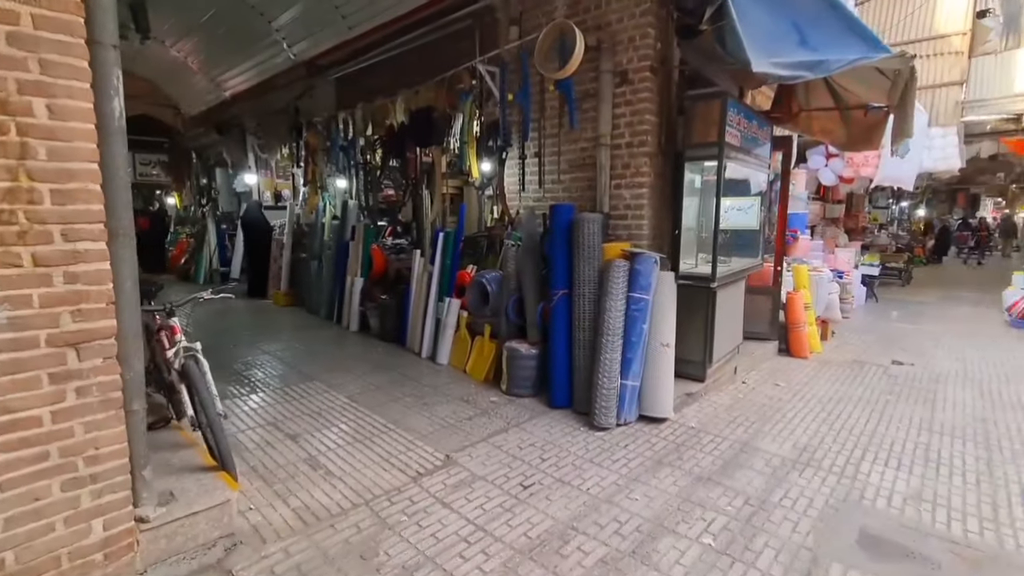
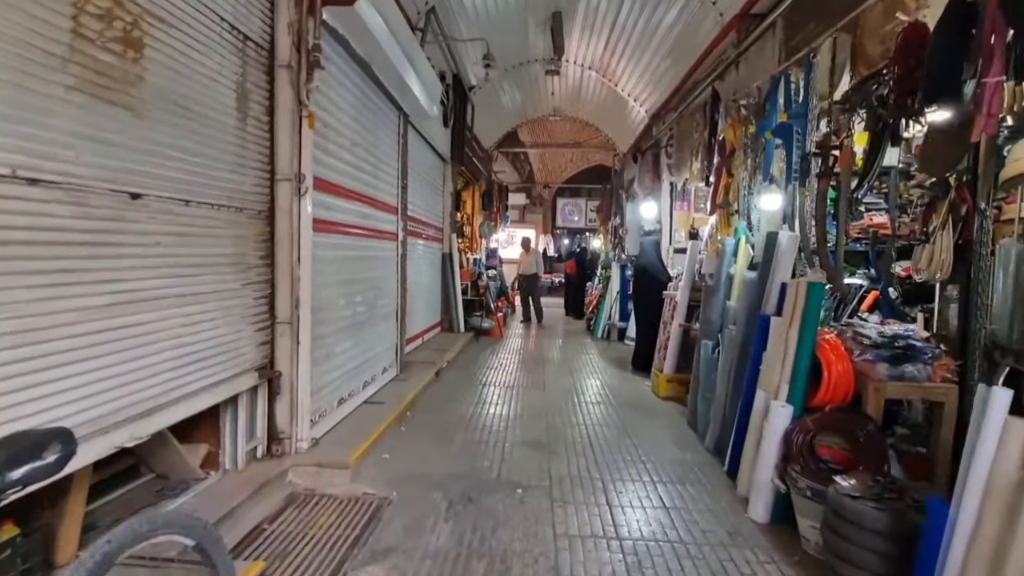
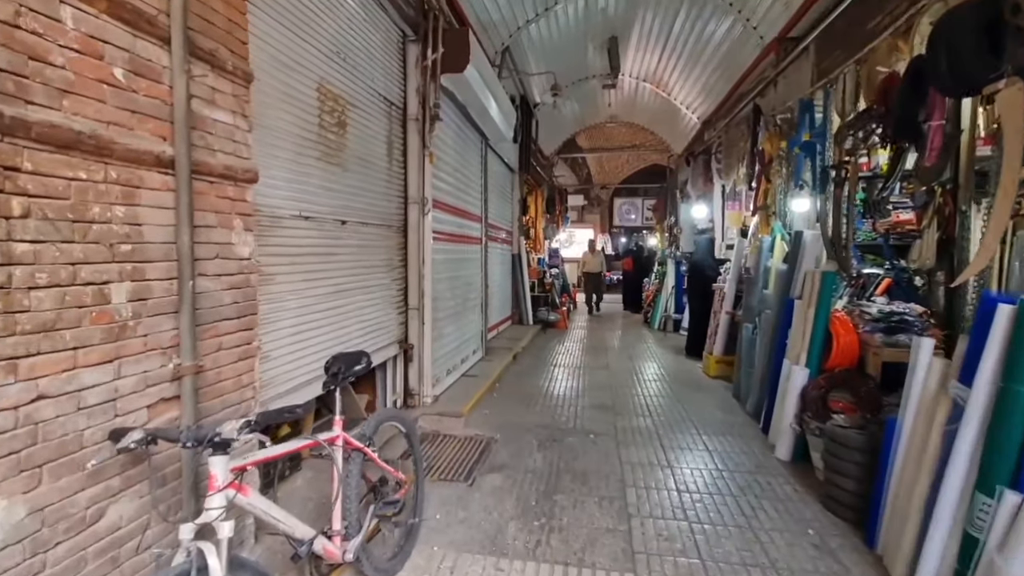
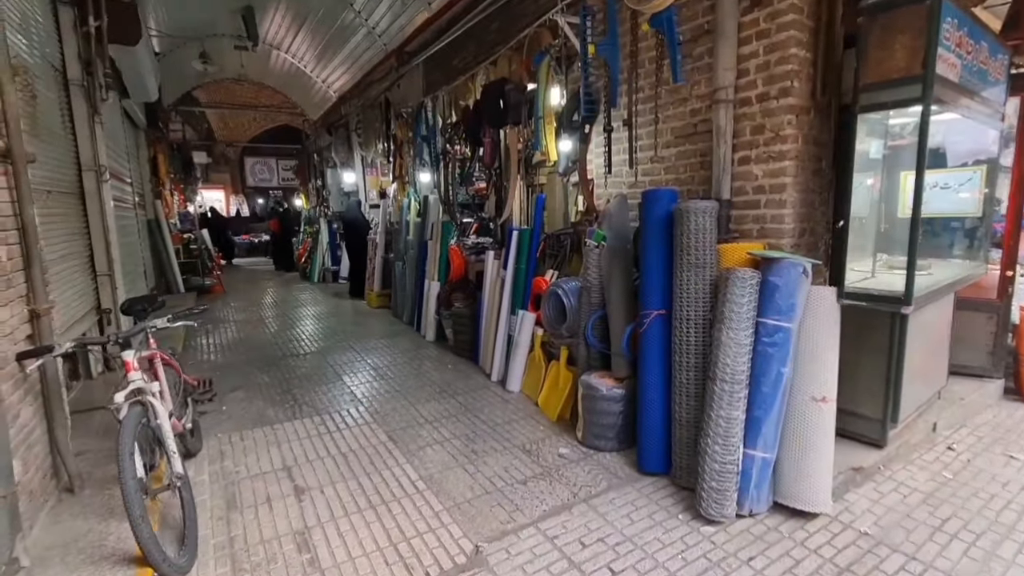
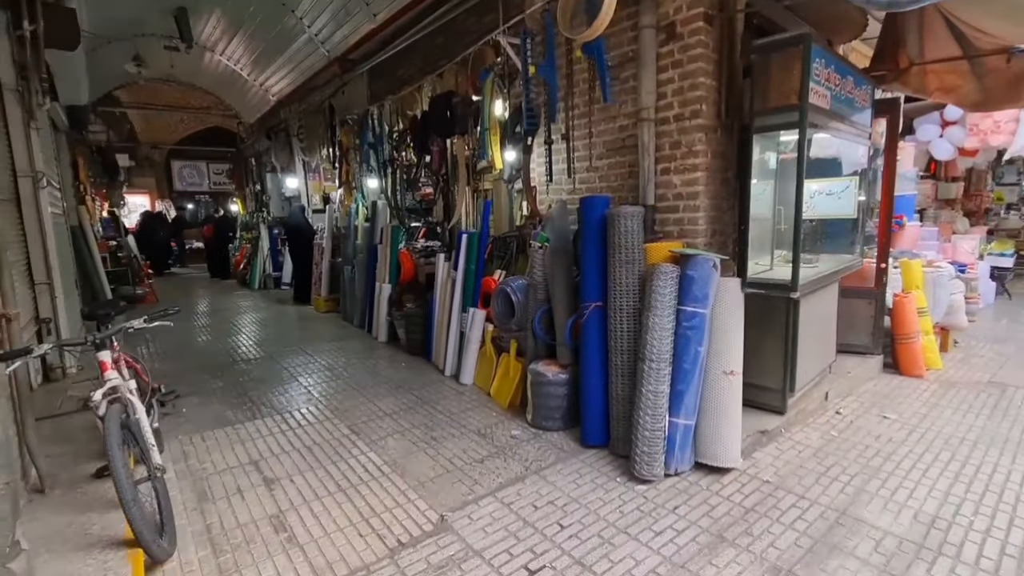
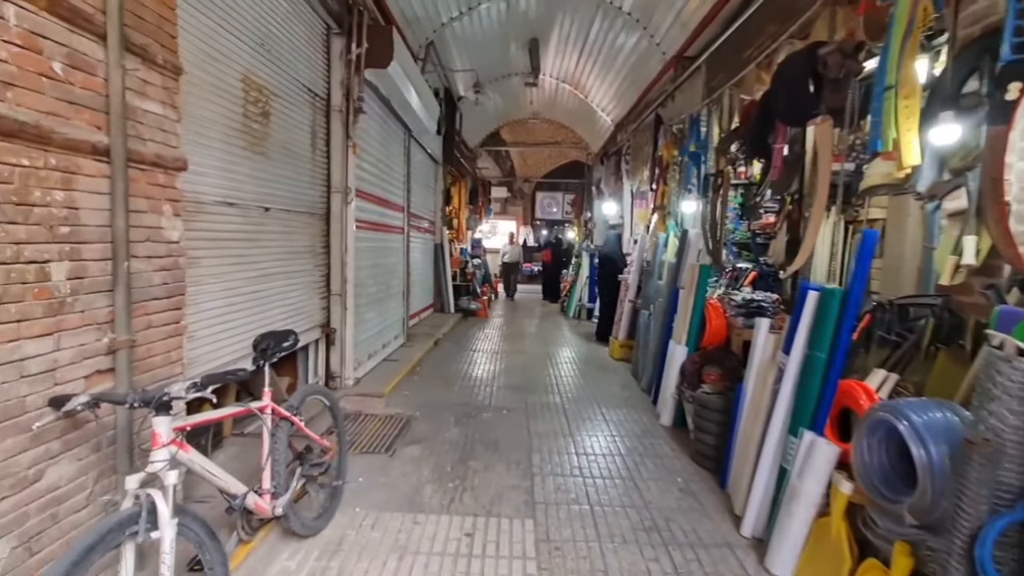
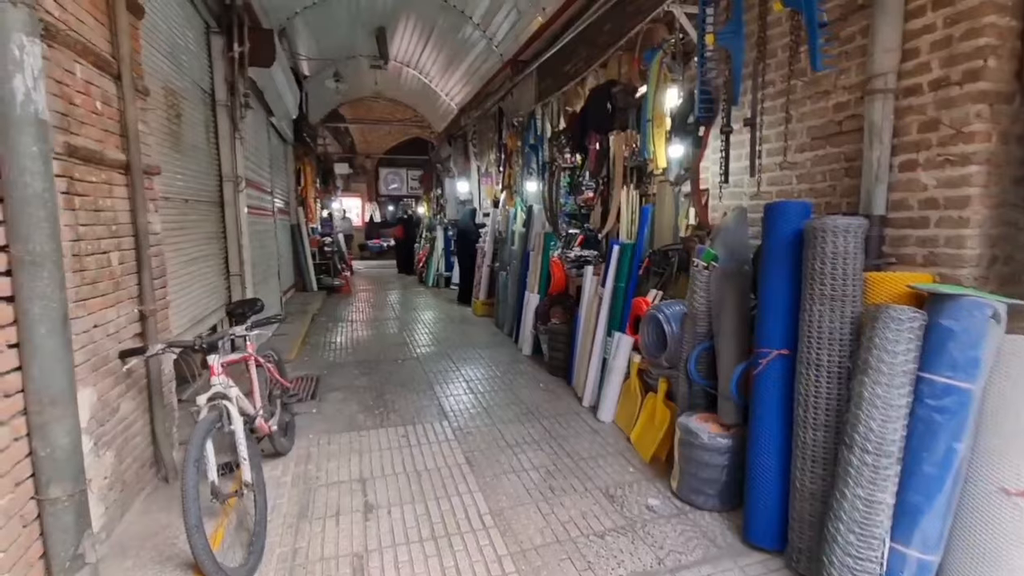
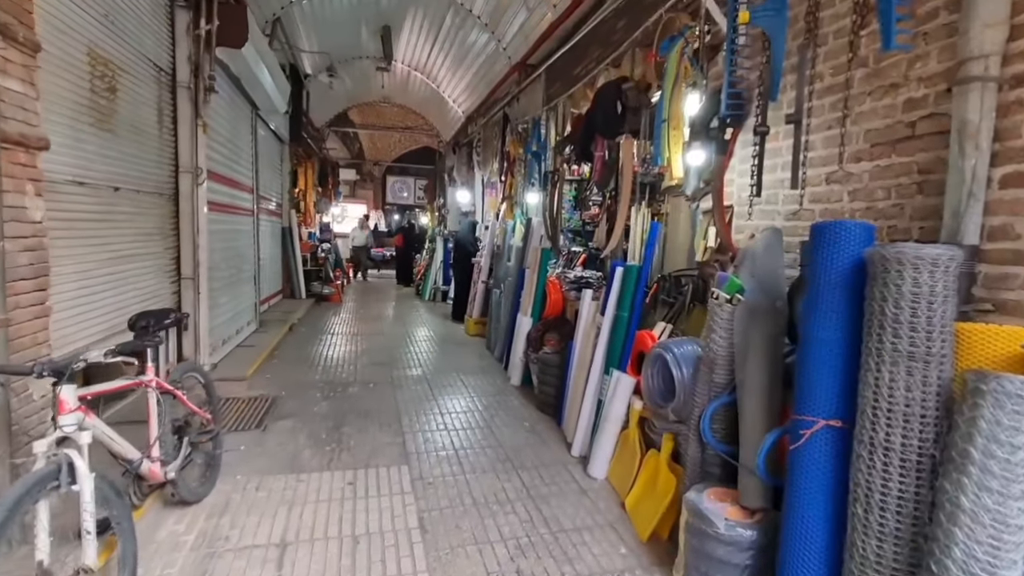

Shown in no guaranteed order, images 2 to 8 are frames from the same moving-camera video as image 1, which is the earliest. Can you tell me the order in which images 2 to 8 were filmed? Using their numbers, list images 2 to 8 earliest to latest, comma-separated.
5, 4, 7, 8, 6, 3, 2
